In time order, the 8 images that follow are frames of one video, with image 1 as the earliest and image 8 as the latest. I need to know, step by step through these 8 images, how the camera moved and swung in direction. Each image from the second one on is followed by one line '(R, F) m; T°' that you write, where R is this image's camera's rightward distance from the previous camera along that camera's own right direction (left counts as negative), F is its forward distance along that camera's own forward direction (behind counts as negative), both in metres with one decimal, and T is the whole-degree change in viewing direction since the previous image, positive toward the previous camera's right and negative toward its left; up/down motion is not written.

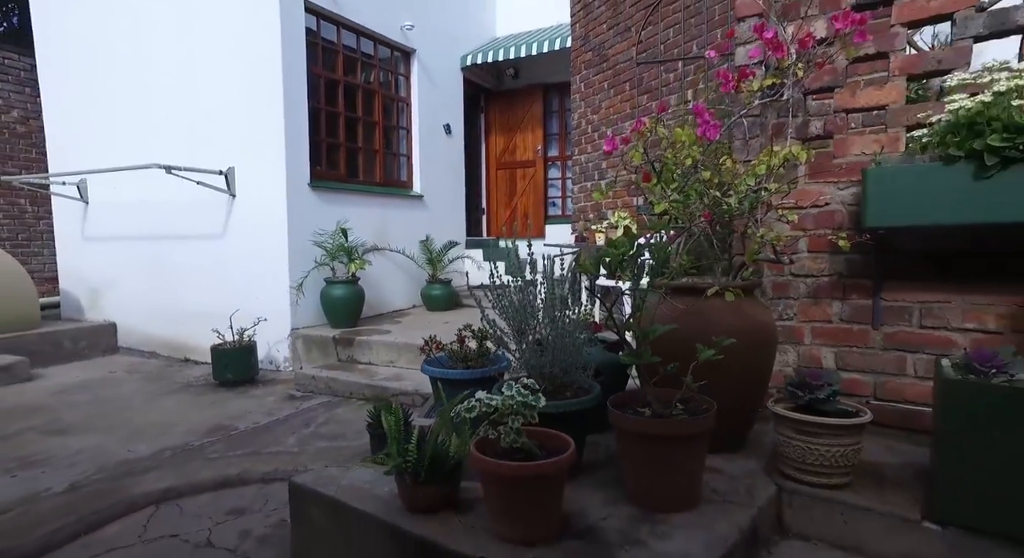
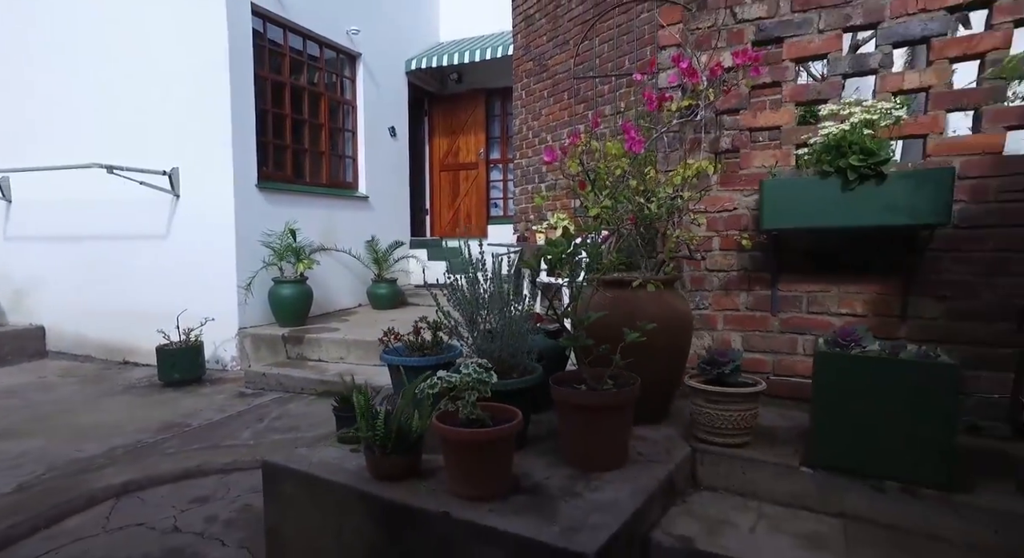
(0.0, -0.3) m; +6°
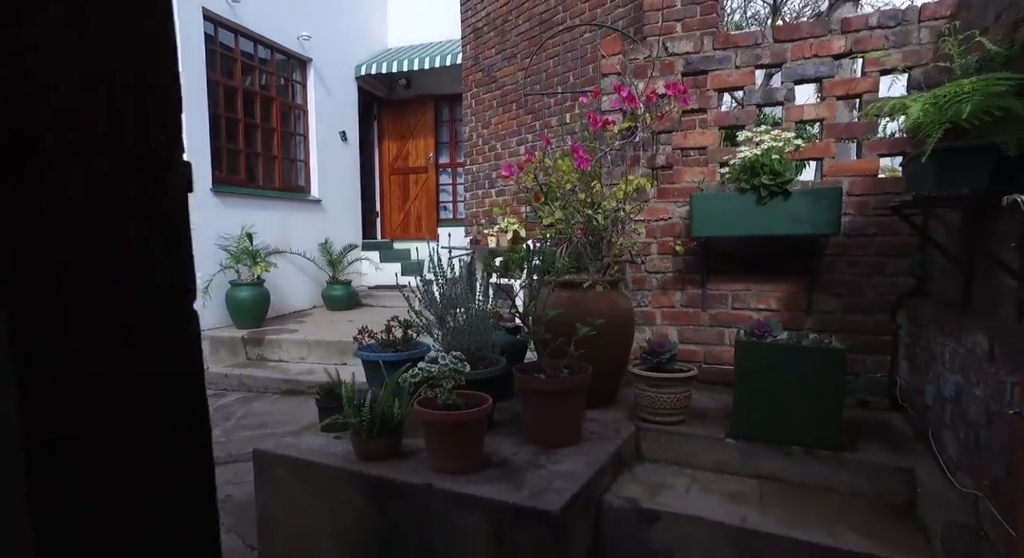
(-0.1, -0.3) m; +5°
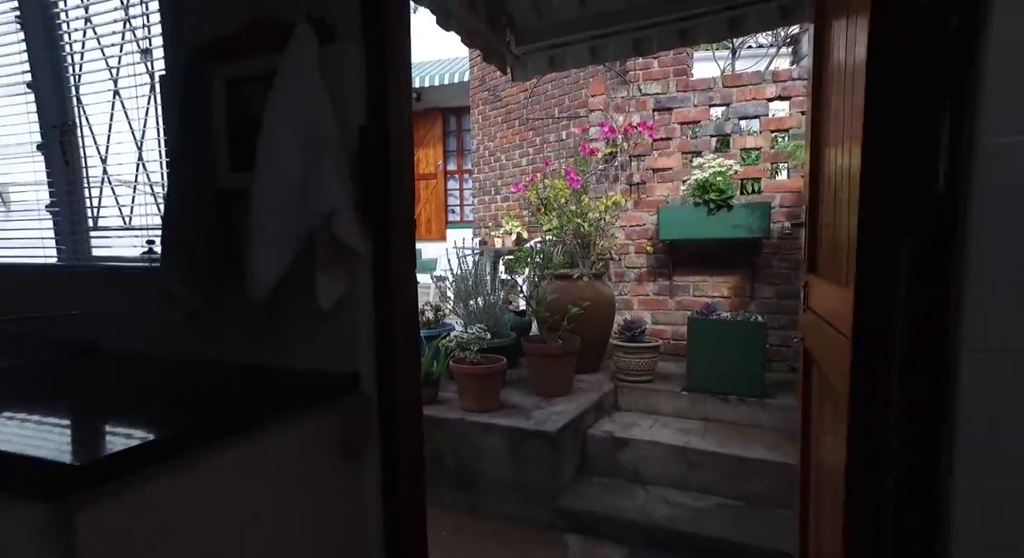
(0.0, -0.8) m; 0°
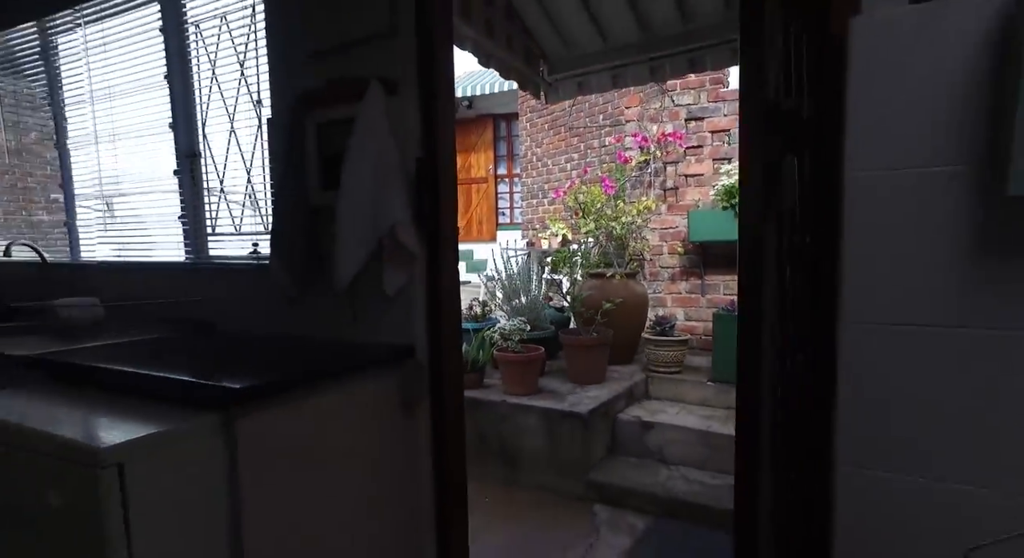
(+0.1, -0.3) m; -5°
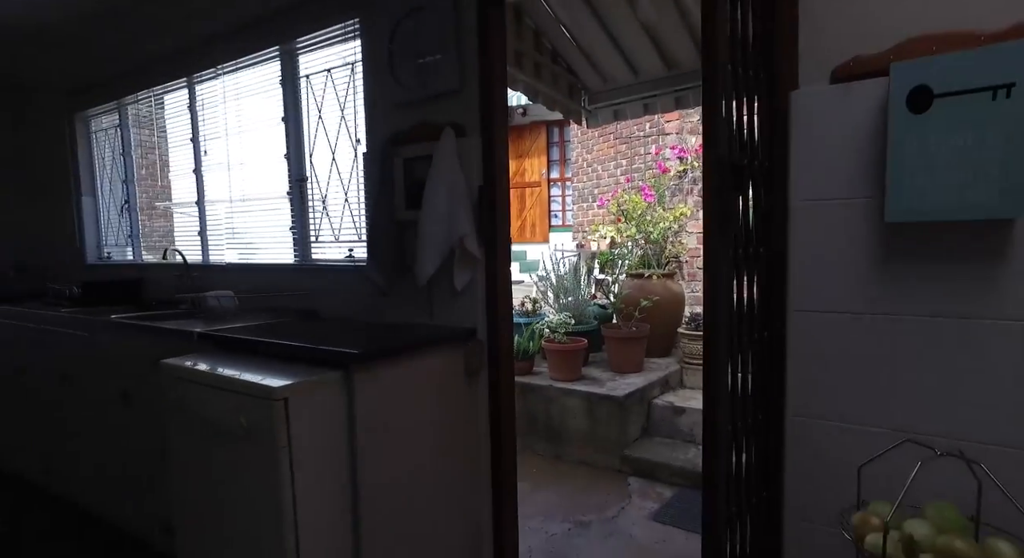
(0.0, -0.4) m; -5°
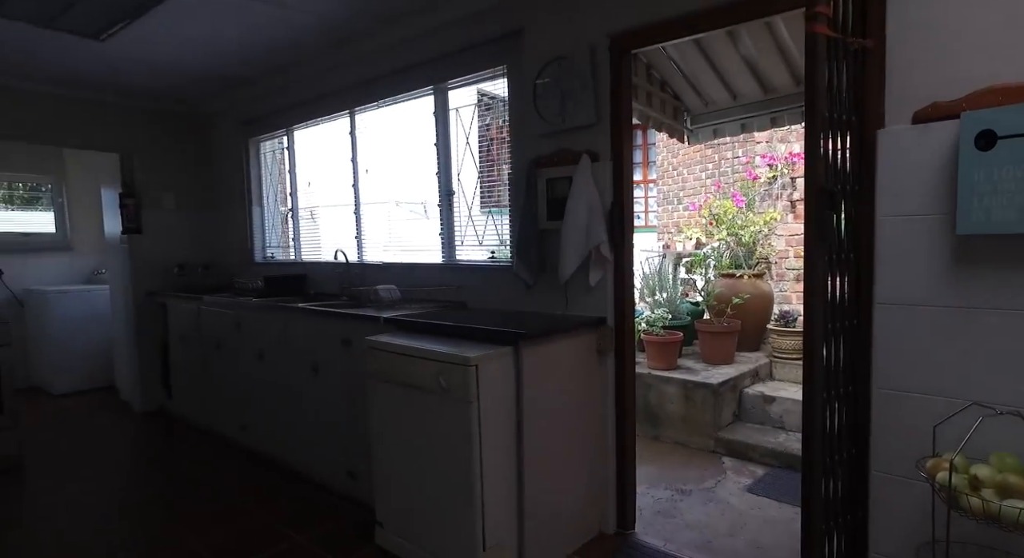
(-0.2, -0.4) m; -7°
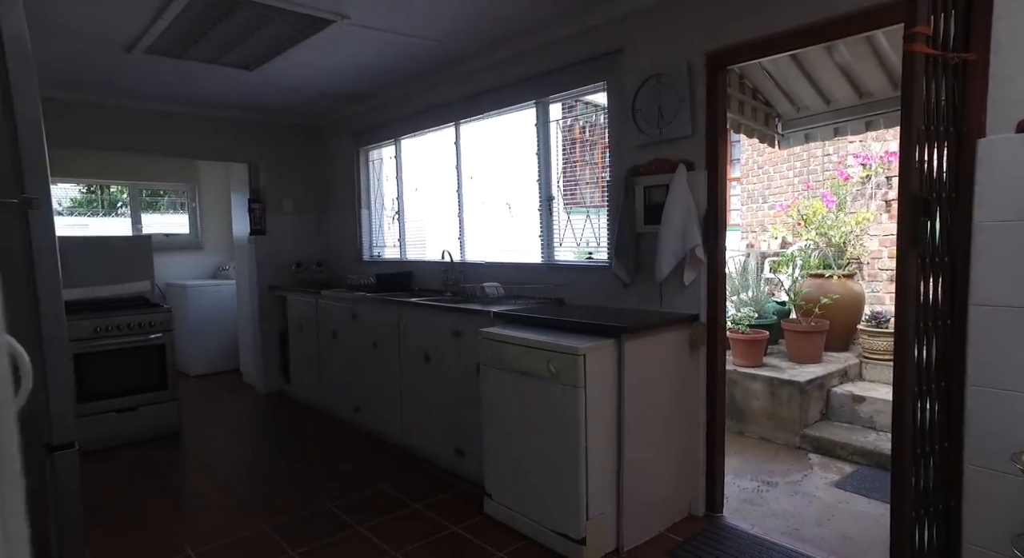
(-0.1, -0.2) m; -7°
